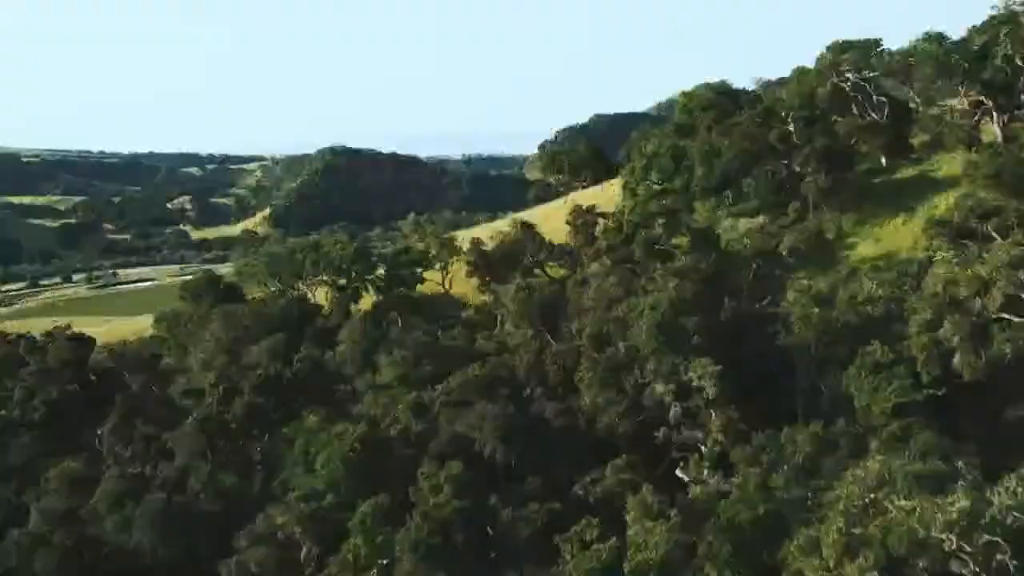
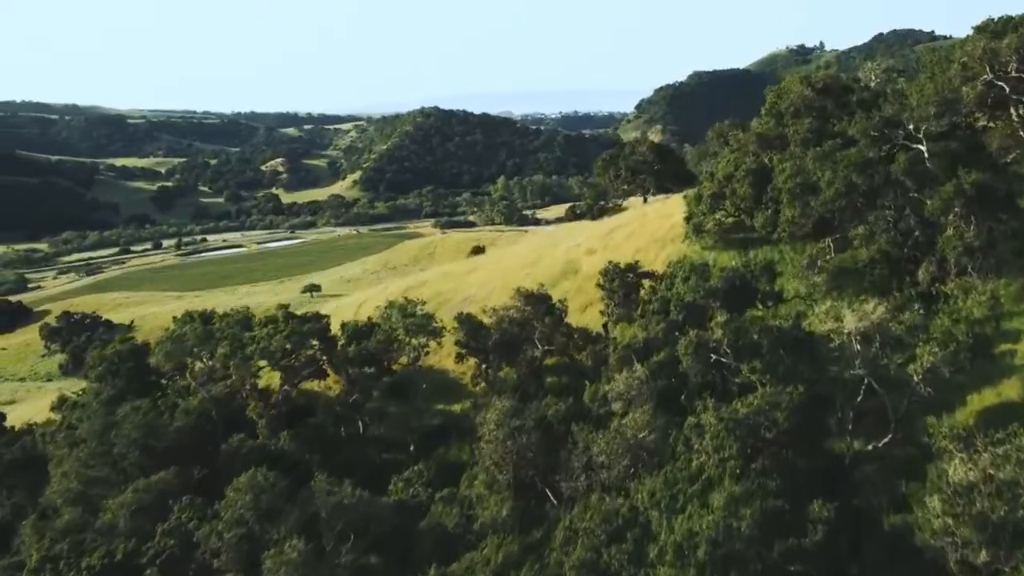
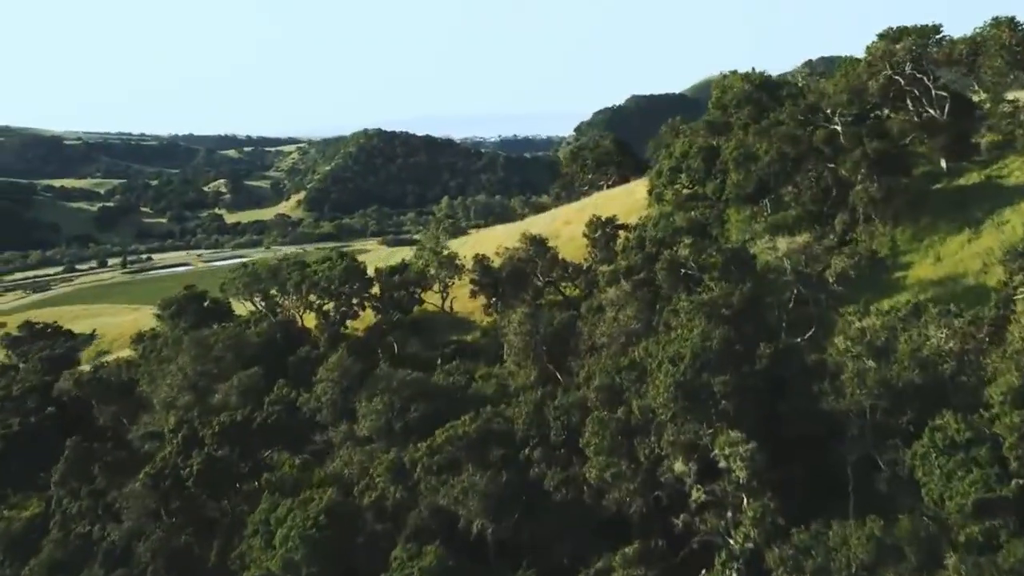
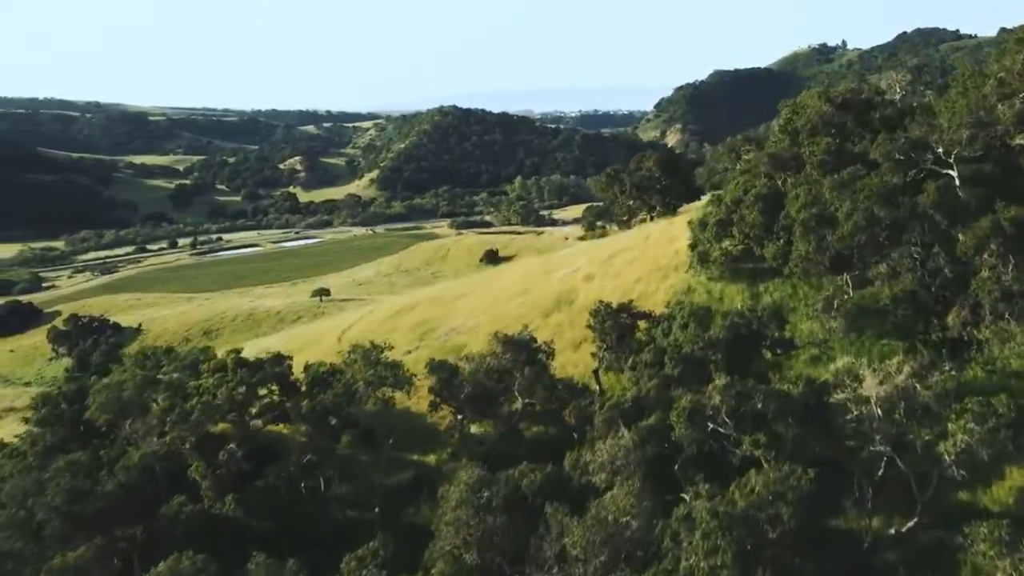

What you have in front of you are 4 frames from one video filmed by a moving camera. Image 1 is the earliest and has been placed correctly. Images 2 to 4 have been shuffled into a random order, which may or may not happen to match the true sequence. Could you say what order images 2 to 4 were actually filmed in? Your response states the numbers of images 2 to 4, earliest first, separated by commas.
3, 2, 4
